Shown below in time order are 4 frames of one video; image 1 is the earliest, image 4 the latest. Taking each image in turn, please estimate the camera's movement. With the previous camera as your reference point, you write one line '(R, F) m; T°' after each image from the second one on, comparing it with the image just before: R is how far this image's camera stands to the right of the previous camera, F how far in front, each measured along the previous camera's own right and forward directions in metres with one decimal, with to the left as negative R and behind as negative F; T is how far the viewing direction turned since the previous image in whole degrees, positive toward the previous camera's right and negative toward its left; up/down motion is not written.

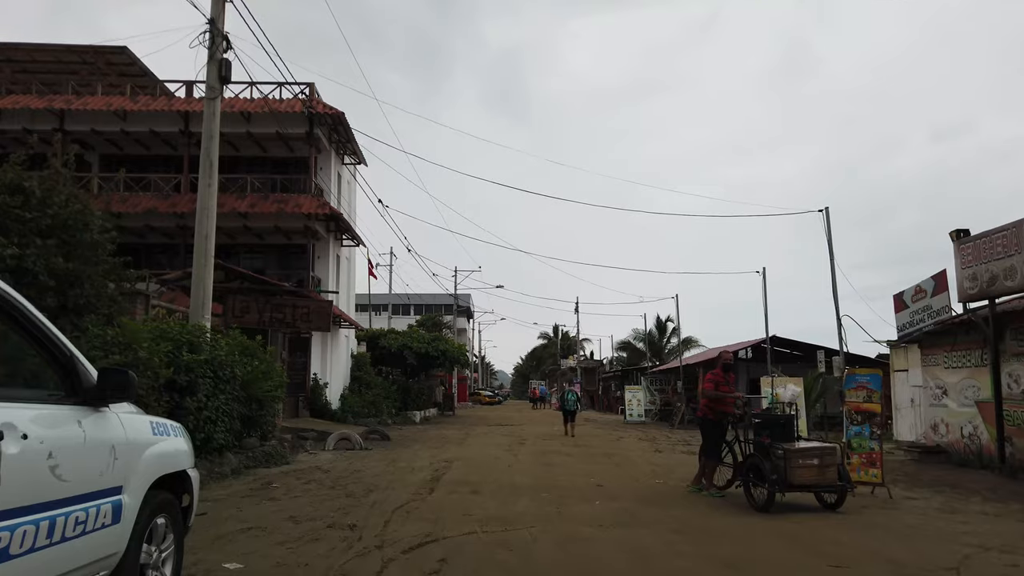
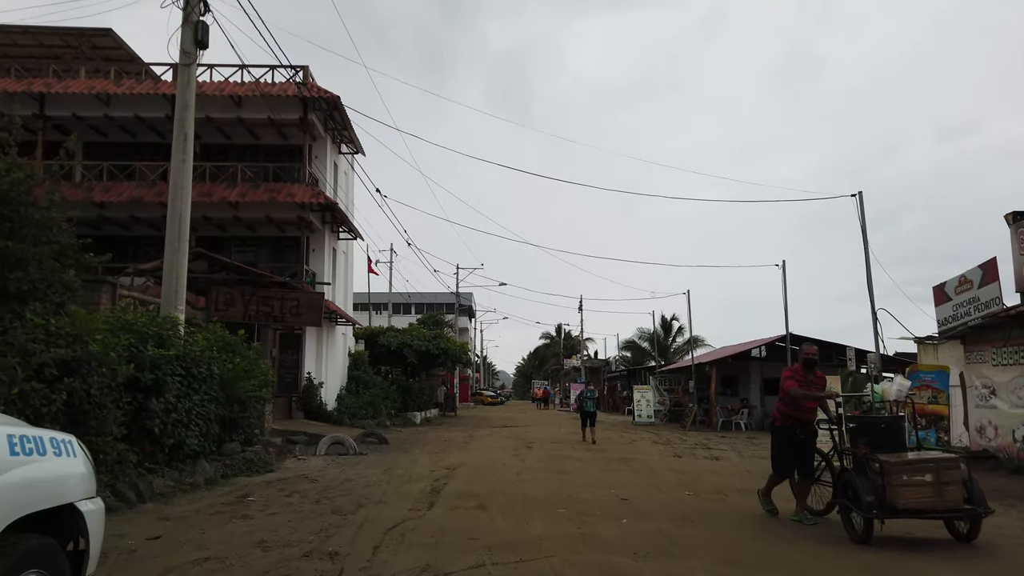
(-0.1, +1.4) m; 0°
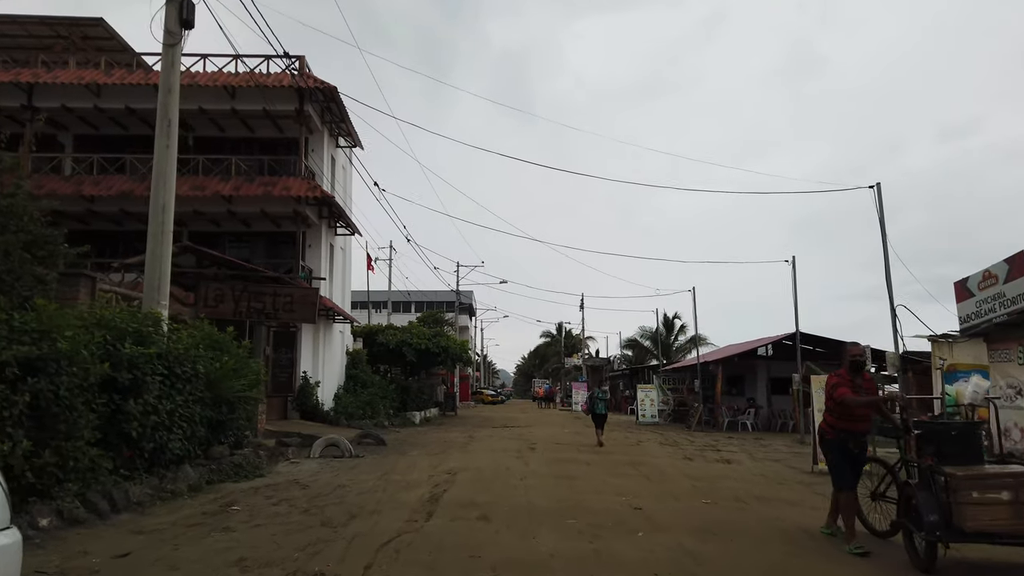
(-0.1, +0.7) m; 0°
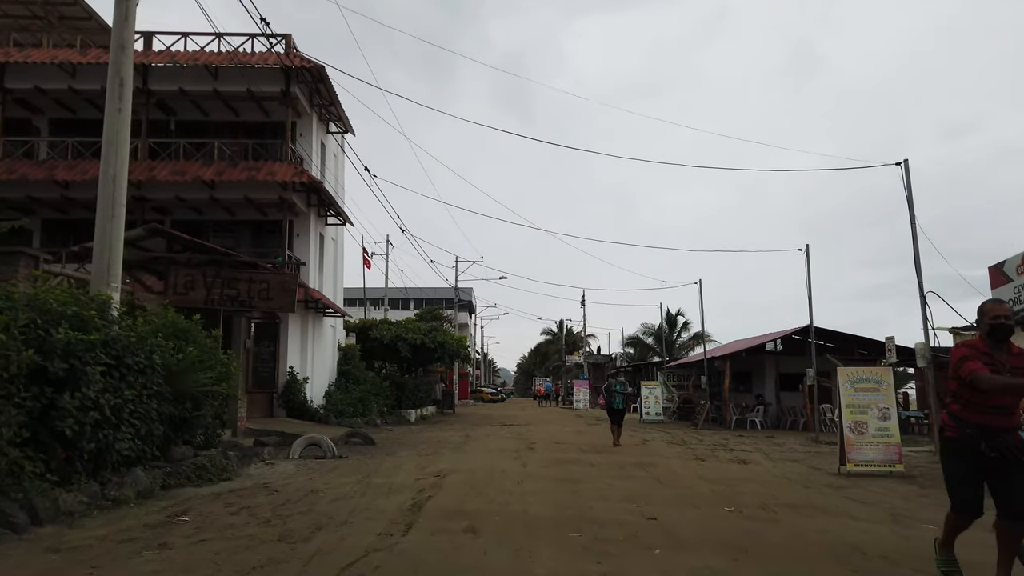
(+0.1, +1.2) m; 0°
